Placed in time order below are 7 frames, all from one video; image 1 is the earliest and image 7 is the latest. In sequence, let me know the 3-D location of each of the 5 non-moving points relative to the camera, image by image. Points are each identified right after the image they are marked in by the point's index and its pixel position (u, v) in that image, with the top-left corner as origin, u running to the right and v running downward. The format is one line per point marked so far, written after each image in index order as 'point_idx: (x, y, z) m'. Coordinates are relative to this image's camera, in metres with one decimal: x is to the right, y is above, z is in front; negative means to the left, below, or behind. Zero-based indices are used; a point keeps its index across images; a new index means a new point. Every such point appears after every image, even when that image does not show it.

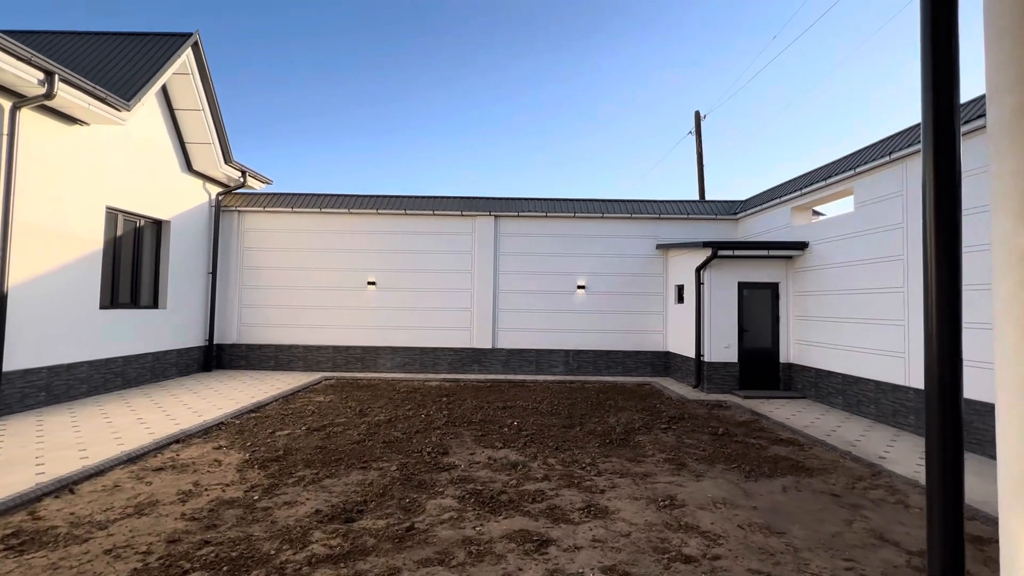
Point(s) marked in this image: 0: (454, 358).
0: (-1.1, -1.3, +8.8) m
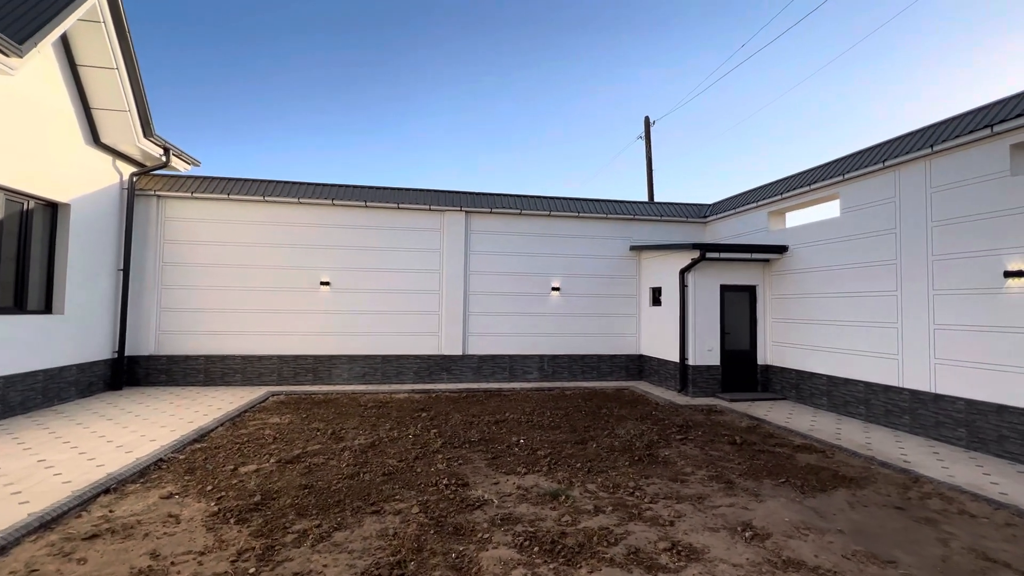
0: (-1.6, -1.4, +8.0) m
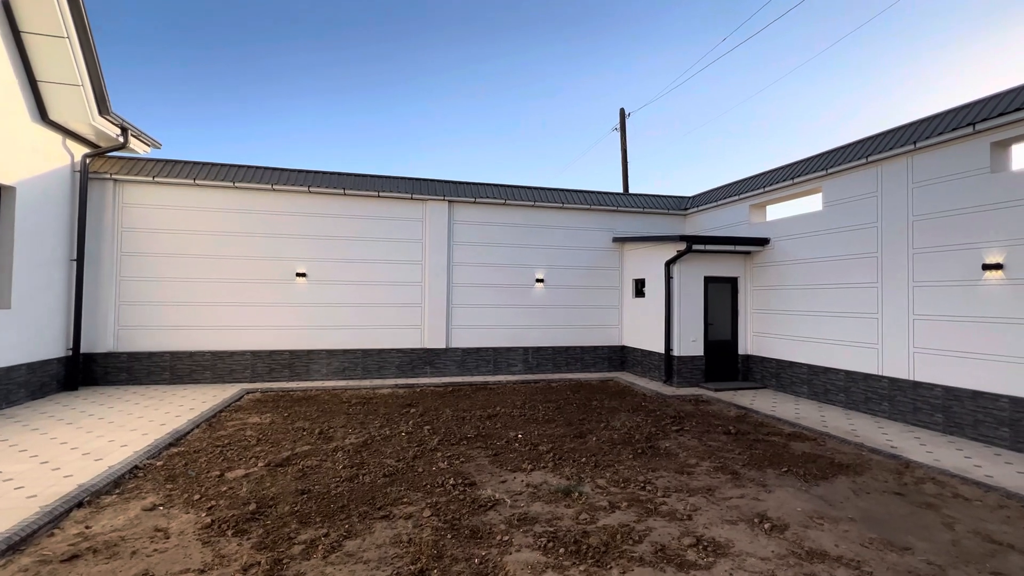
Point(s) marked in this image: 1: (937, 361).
0: (-1.8, -1.2, +7.8) m
1: (+4.5, -0.8, +5.0) m
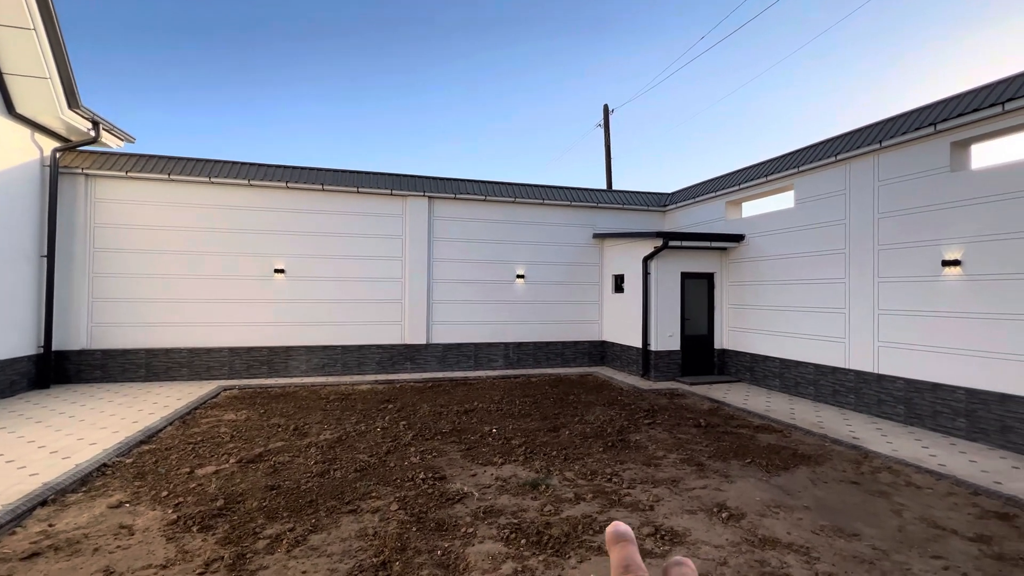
0: (-2.2, -1.1, +7.8) m
1: (+4.2, -0.7, +5.1) m
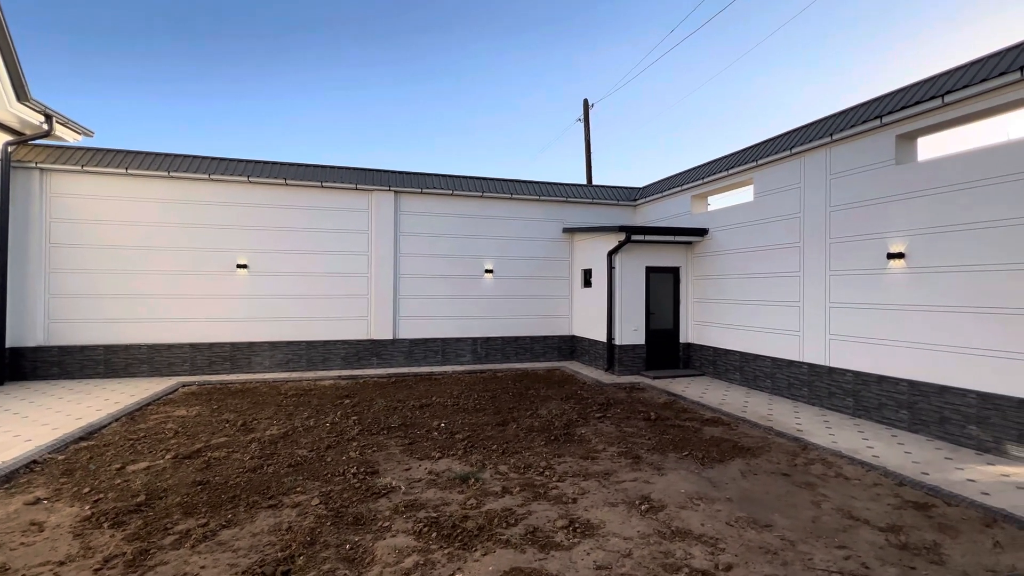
0: (-2.7, -1.1, +7.8) m
1: (+3.7, -0.6, +5.1) m
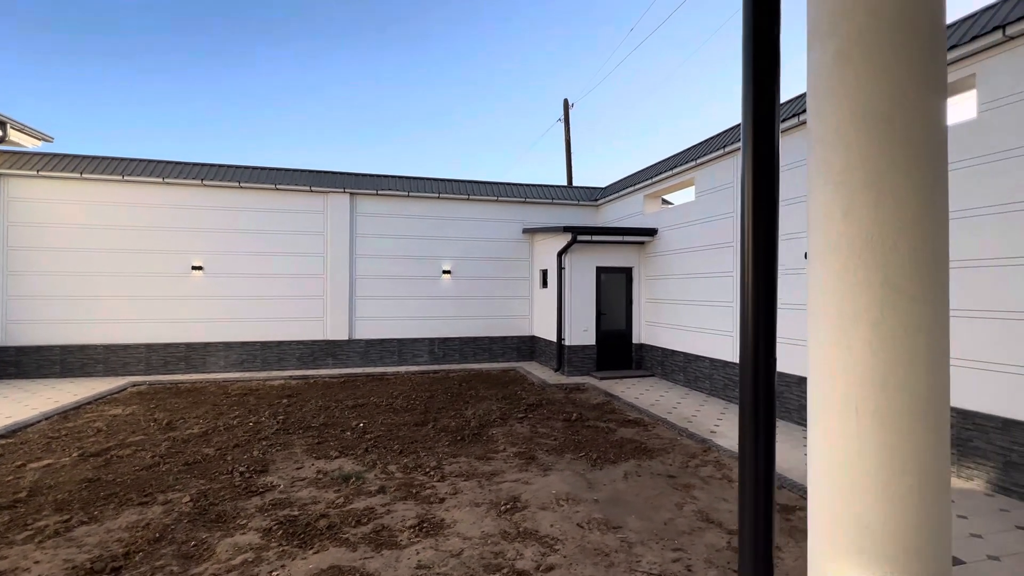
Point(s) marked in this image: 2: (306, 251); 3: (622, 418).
0: (-3.5, -1.1, +7.9) m
1: (+2.8, -0.6, +5.1) m
2: (-3.5, +0.6, +8.0) m
3: (+1.2, -1.4, +5.1) m
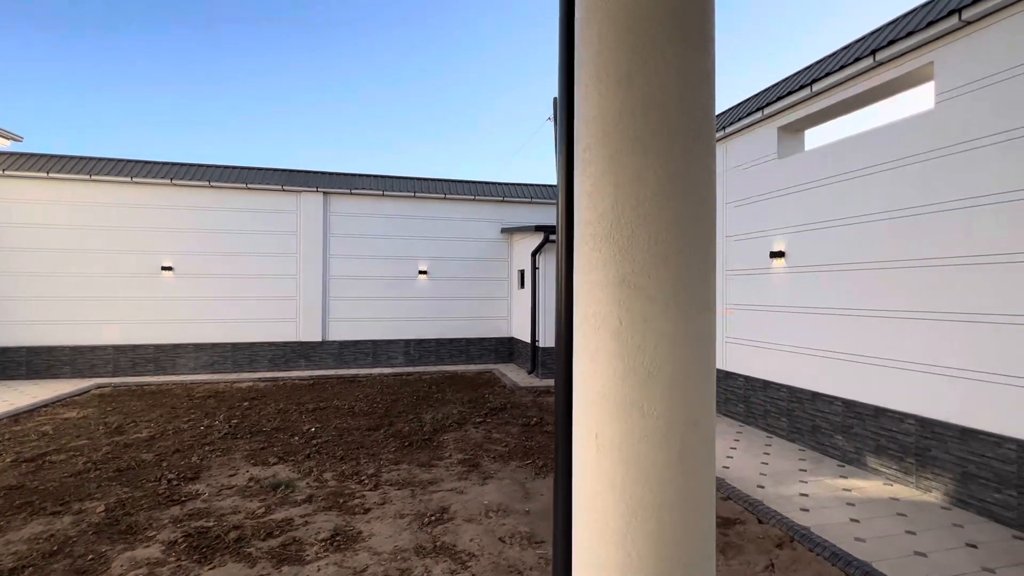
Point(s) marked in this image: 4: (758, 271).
0: (-3.9, -1.1, +7.8) m
1: (+2.4, -0.7, +4.9) m
2: (-3.9, +0.6, +7.8) m
3: (+0.8, -1.4, +4.9) m
4: (+2.5, +0.2, +4.7) m
